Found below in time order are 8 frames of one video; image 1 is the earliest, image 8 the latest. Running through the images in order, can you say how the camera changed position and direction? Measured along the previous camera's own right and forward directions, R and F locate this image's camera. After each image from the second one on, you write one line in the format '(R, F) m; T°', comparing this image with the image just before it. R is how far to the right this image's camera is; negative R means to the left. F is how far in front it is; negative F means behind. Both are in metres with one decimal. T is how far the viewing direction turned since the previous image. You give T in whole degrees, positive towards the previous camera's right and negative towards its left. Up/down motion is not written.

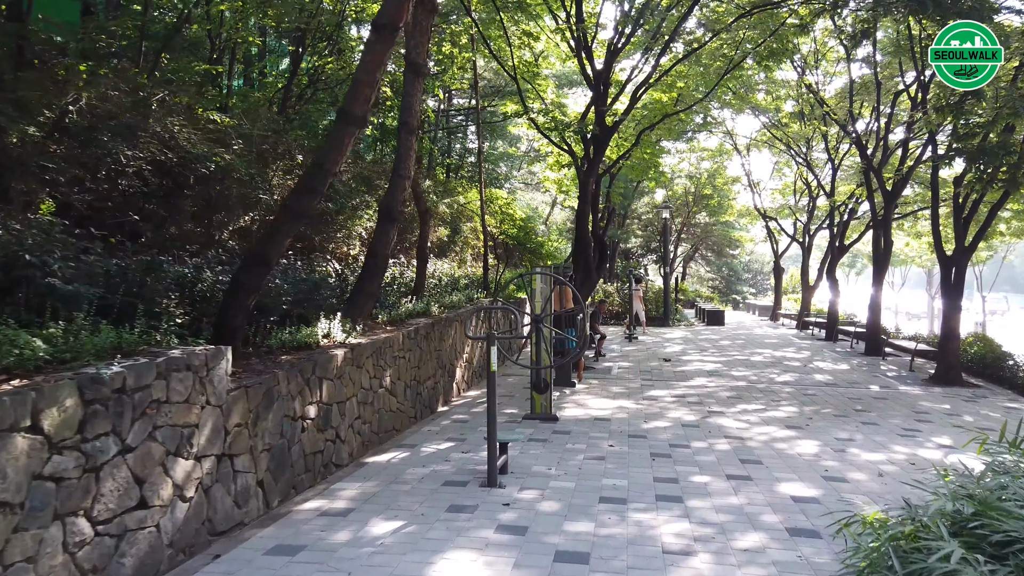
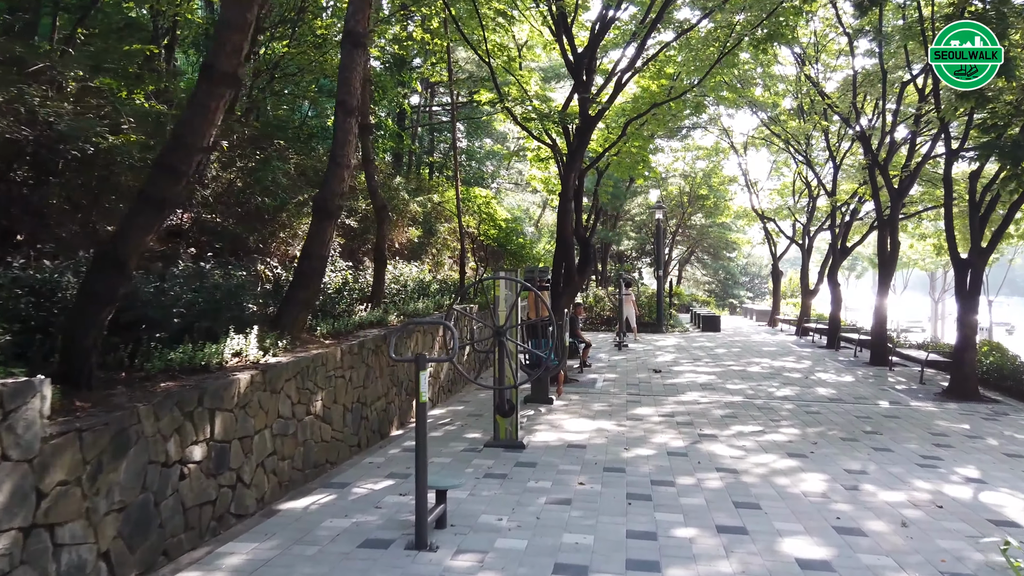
(+0.3, +1.0) m; 0°
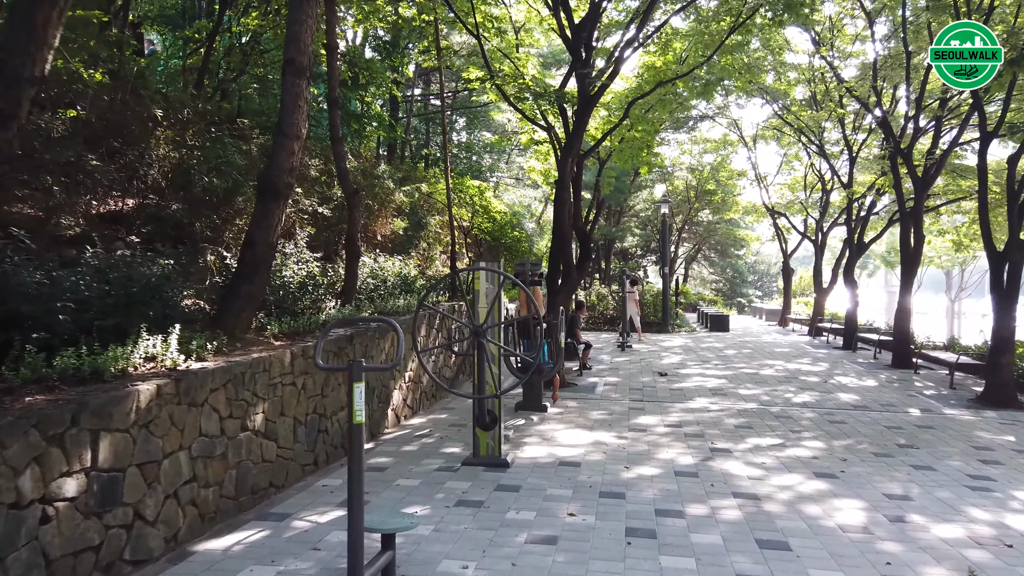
(+0.2, +0.9) m; 0°
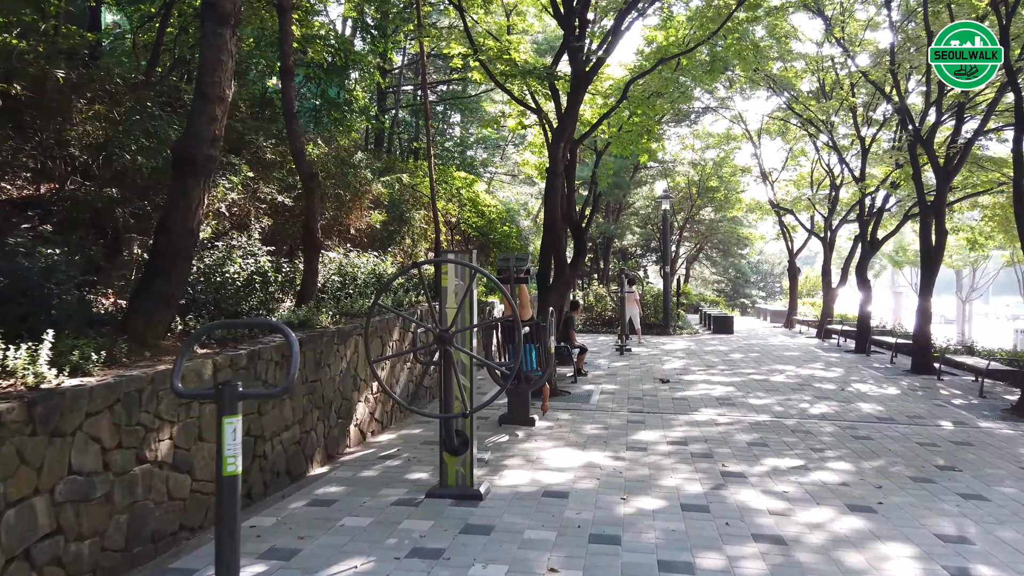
(+0.2, +1.0) m; 0°
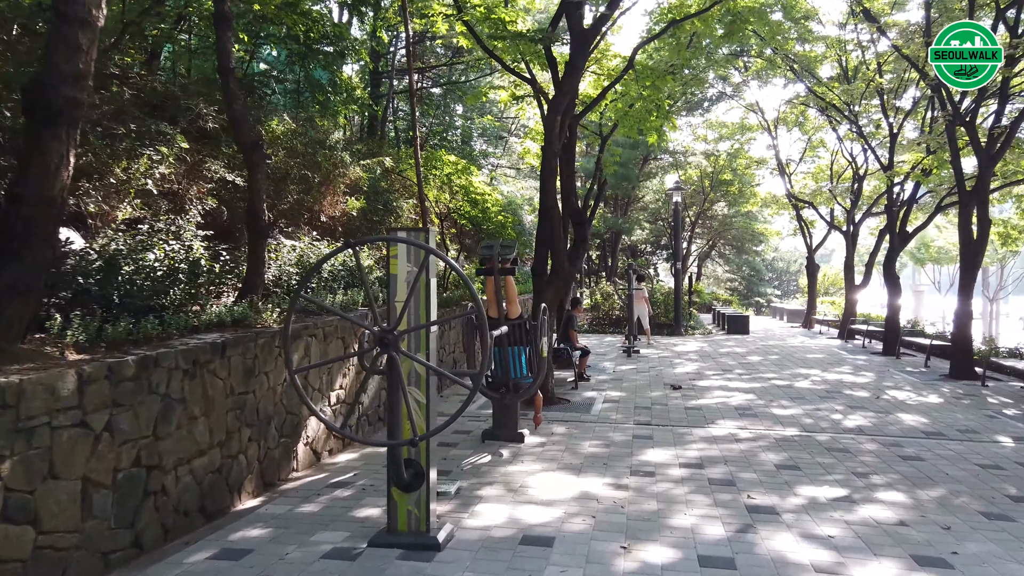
(+0.2, +1.1) m; -1°
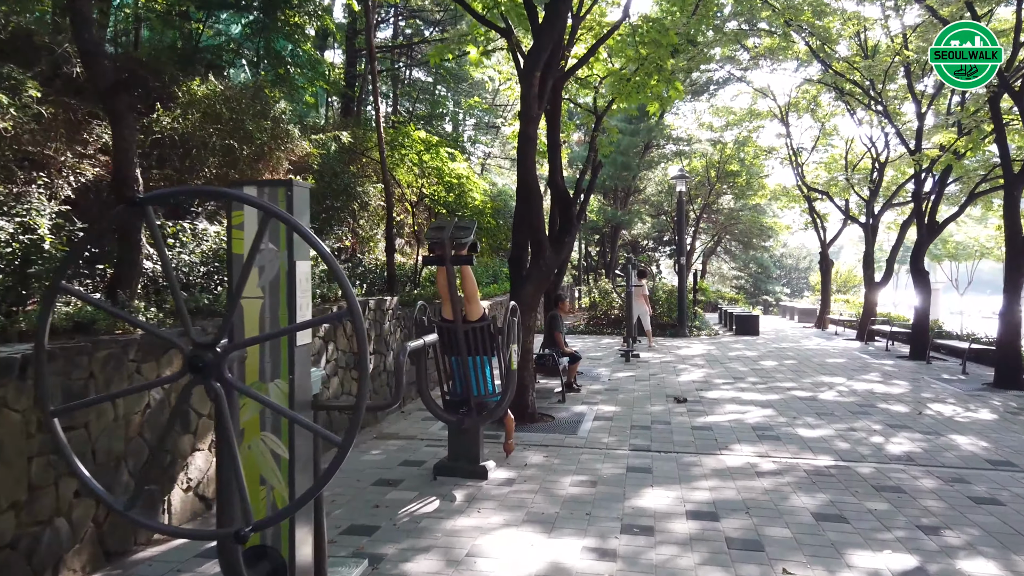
(+0.3, +1.4) m; 0°
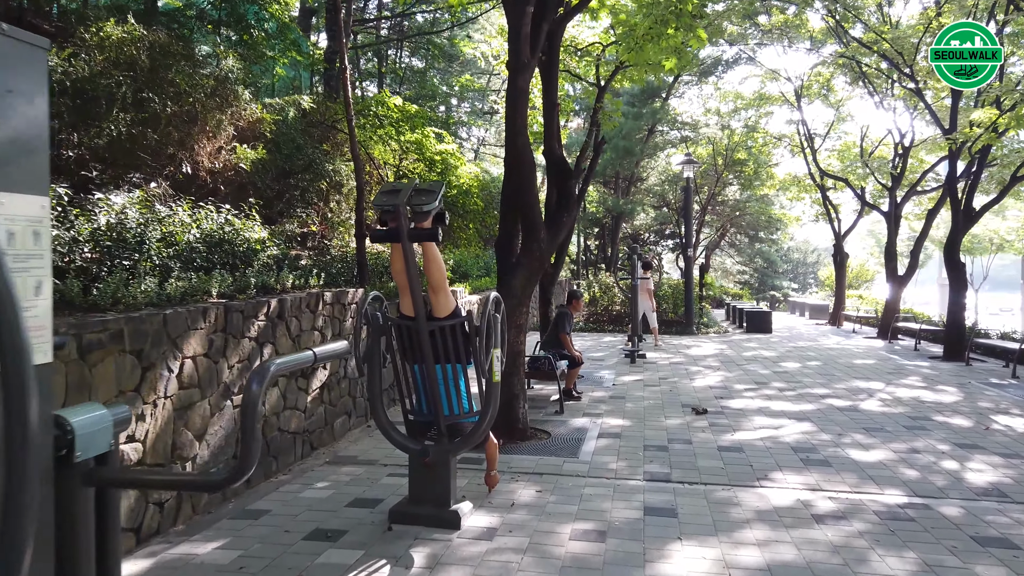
(+0.1, +1.3) m; 0°
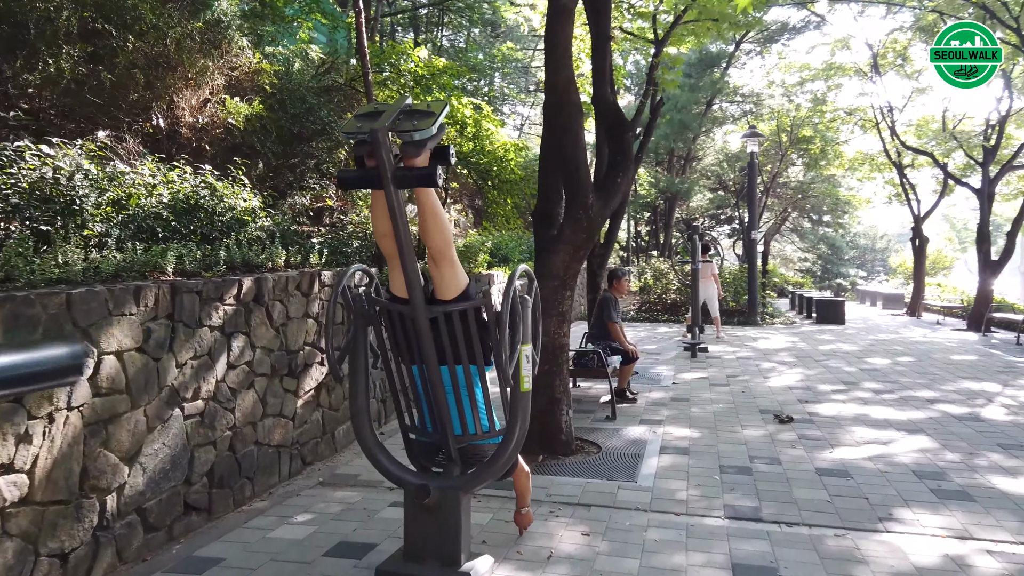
(0.0, +1.1) m; -4°
